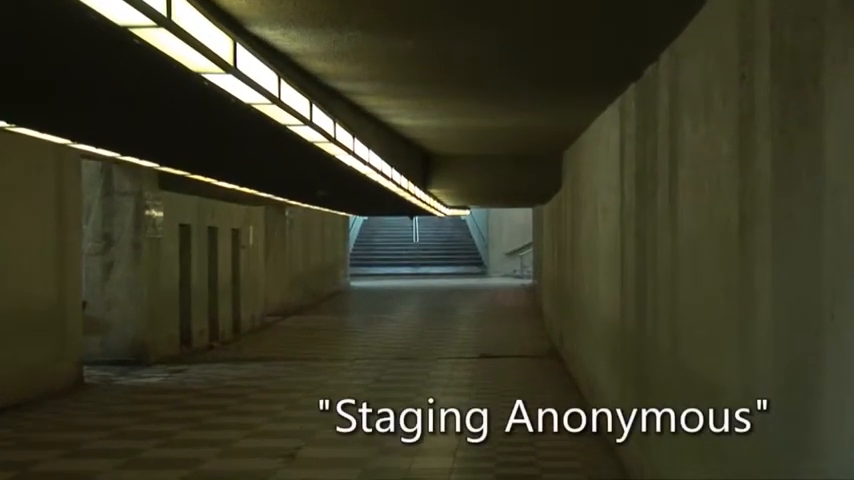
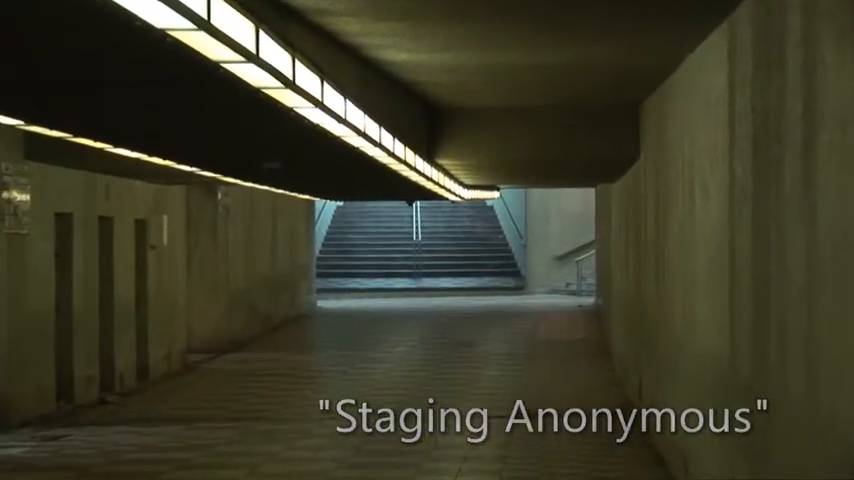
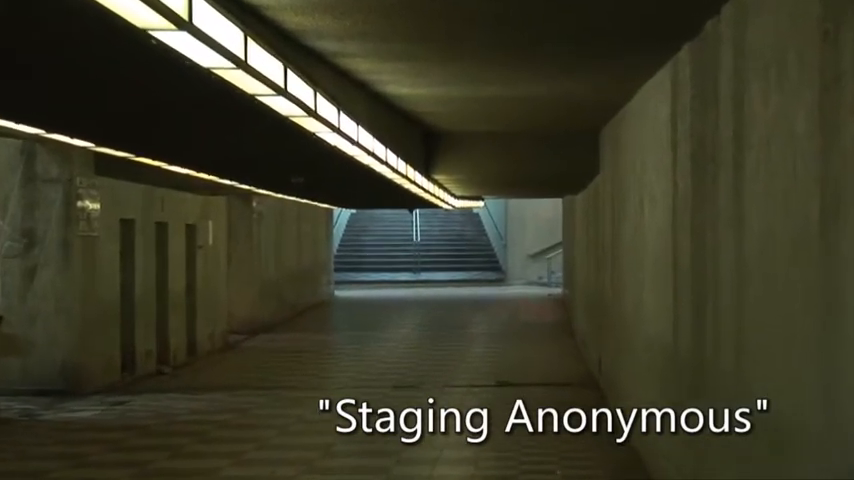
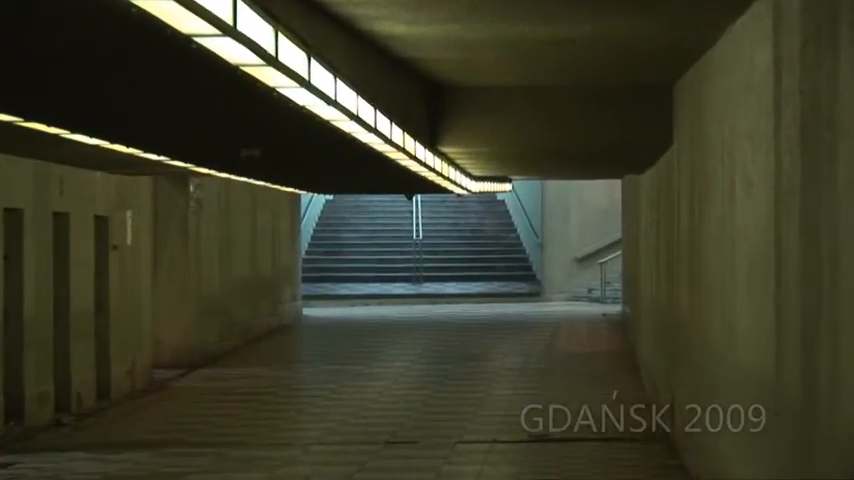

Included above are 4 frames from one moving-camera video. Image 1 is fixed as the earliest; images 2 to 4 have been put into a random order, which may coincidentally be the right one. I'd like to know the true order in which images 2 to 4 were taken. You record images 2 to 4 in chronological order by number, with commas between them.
3, 2, 4
